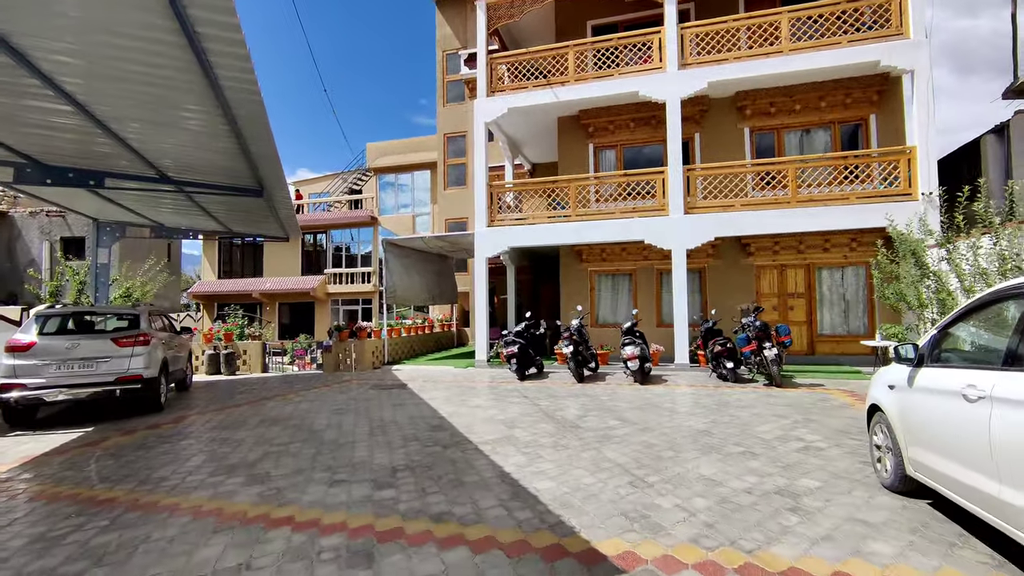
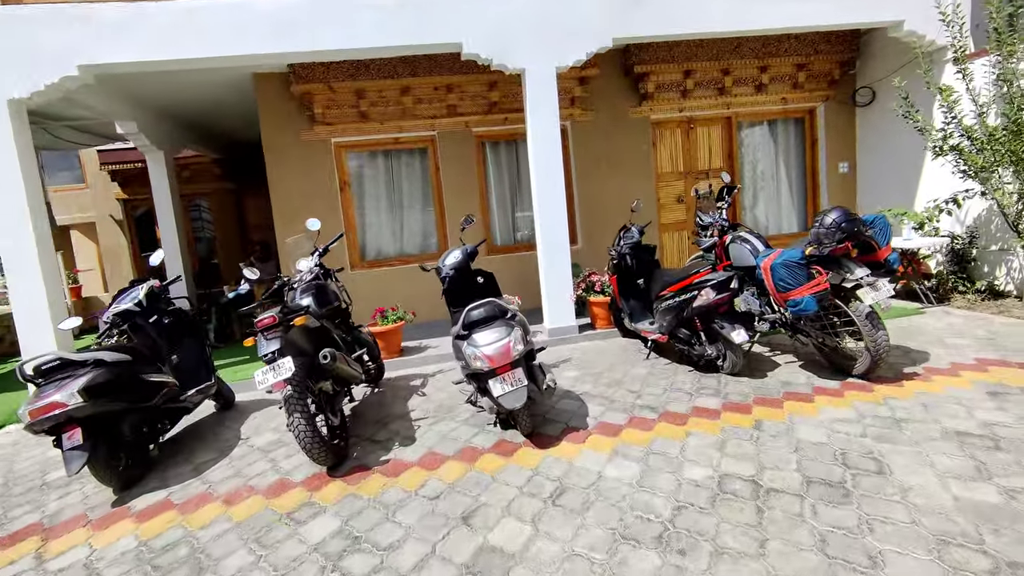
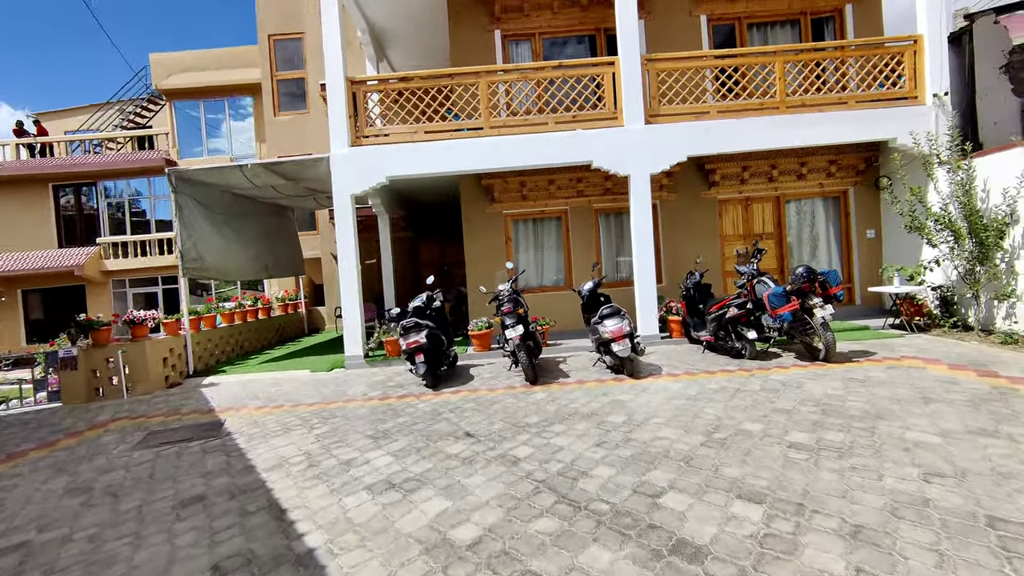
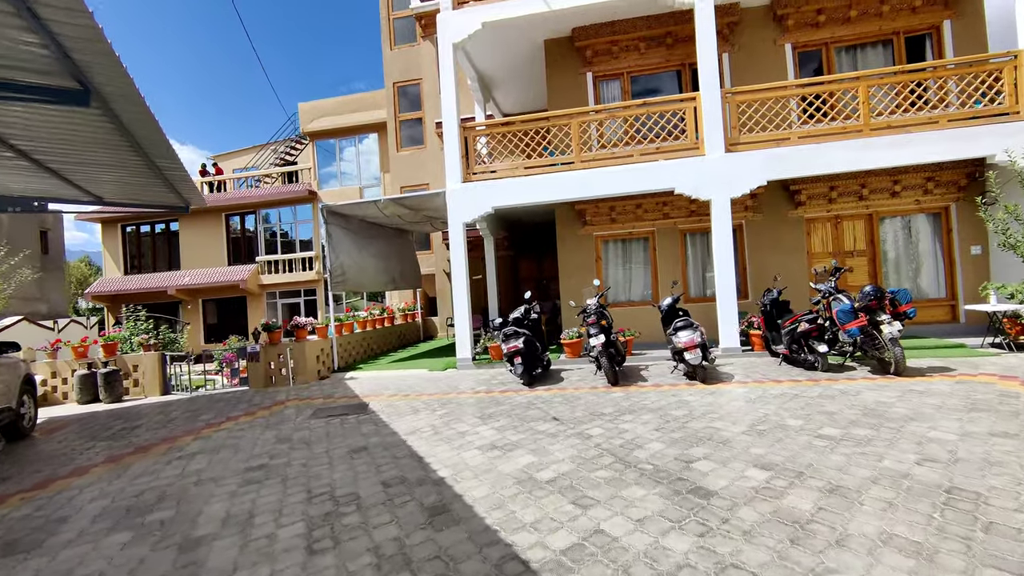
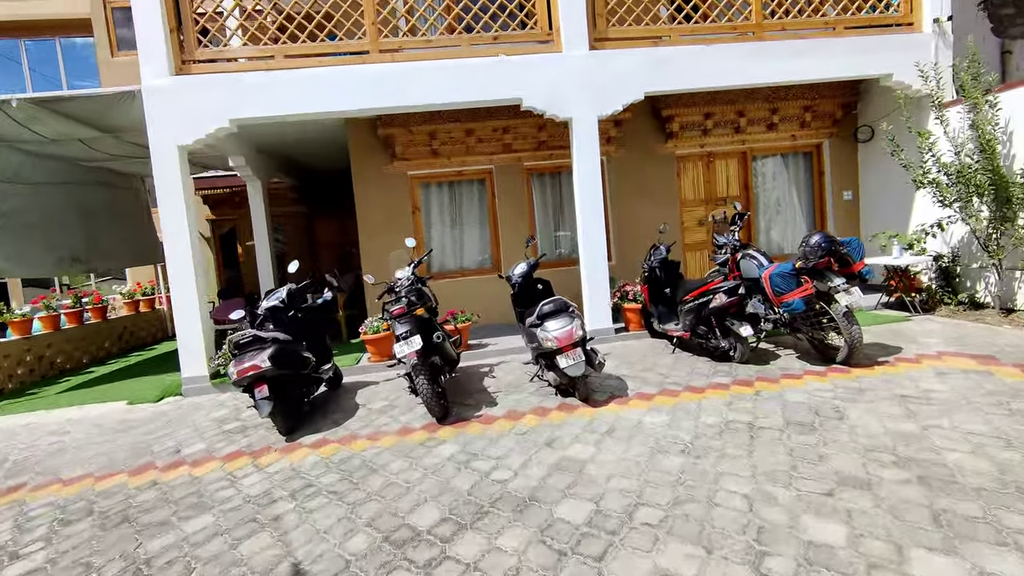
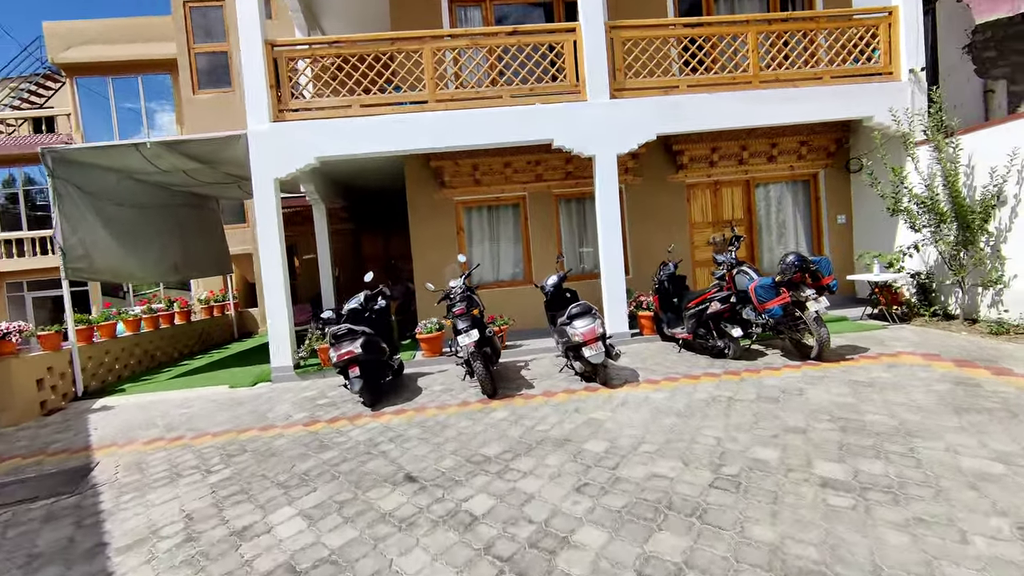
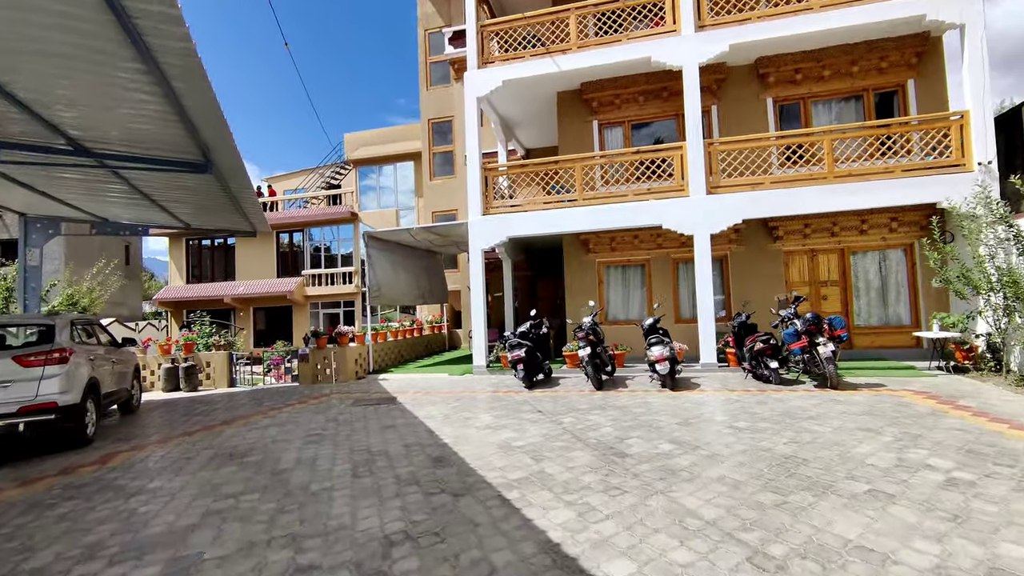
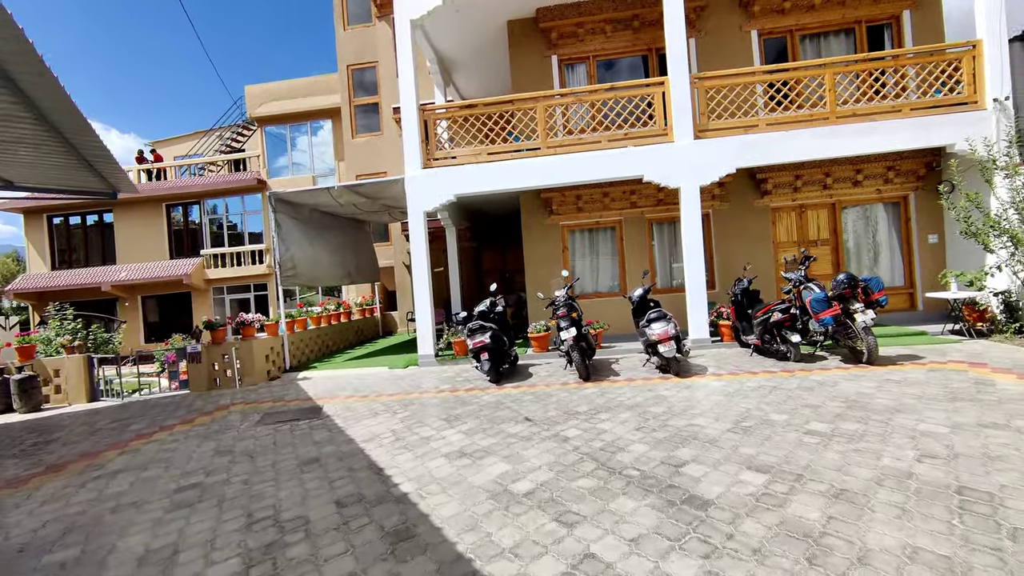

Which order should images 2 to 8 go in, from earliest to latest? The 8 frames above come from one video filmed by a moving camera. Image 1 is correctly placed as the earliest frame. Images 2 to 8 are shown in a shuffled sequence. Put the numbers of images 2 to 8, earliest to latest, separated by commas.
7, 4, 8, 3, 6, 5, 2
